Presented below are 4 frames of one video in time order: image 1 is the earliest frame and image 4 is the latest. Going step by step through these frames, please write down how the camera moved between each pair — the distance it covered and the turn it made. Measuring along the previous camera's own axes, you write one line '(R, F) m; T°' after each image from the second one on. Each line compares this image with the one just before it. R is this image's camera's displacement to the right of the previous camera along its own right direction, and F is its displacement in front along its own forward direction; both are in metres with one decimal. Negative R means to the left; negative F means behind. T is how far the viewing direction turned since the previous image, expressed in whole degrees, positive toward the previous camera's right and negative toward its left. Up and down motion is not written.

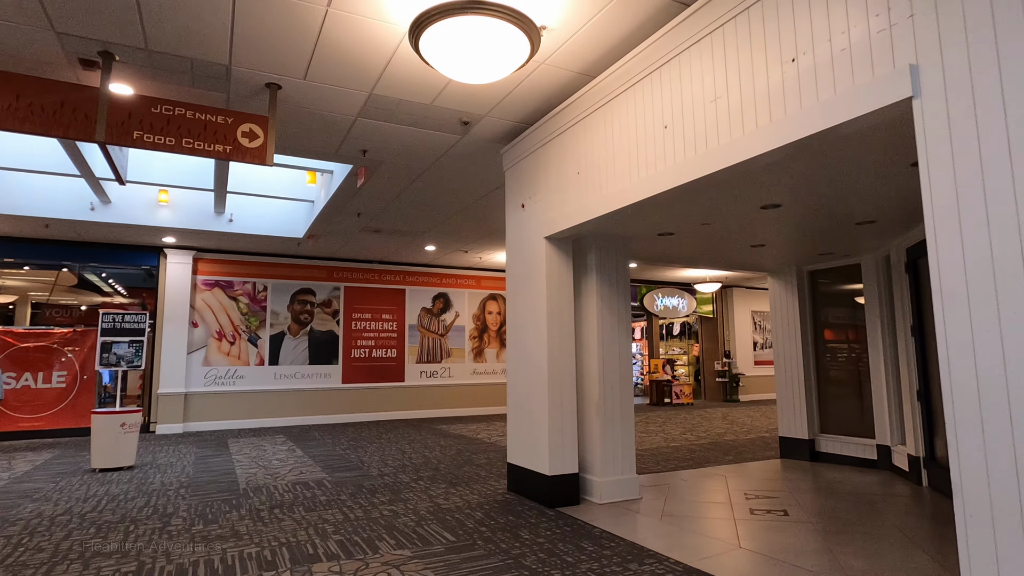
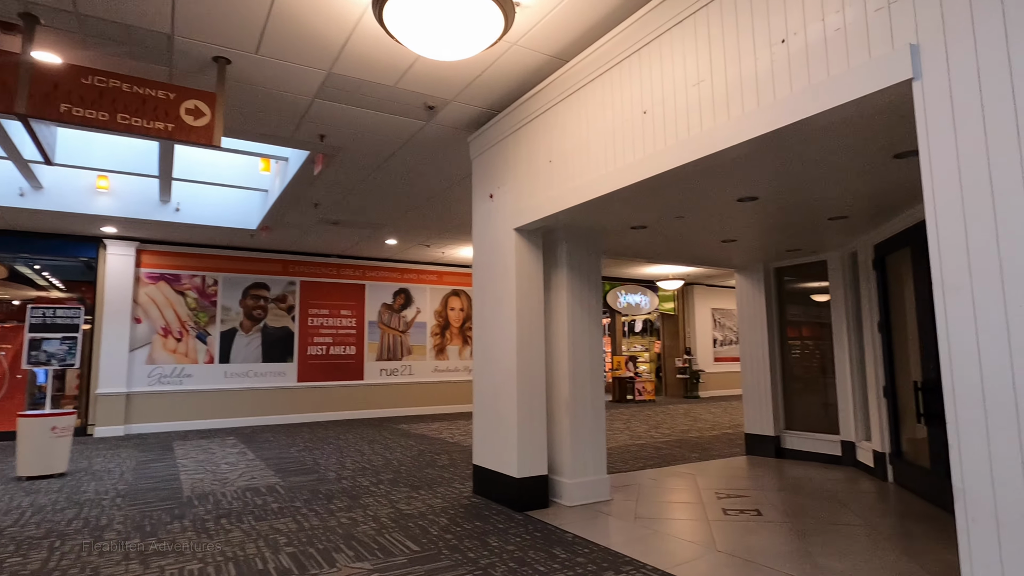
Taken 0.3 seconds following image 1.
(-0.1, +0.2) m; +4°
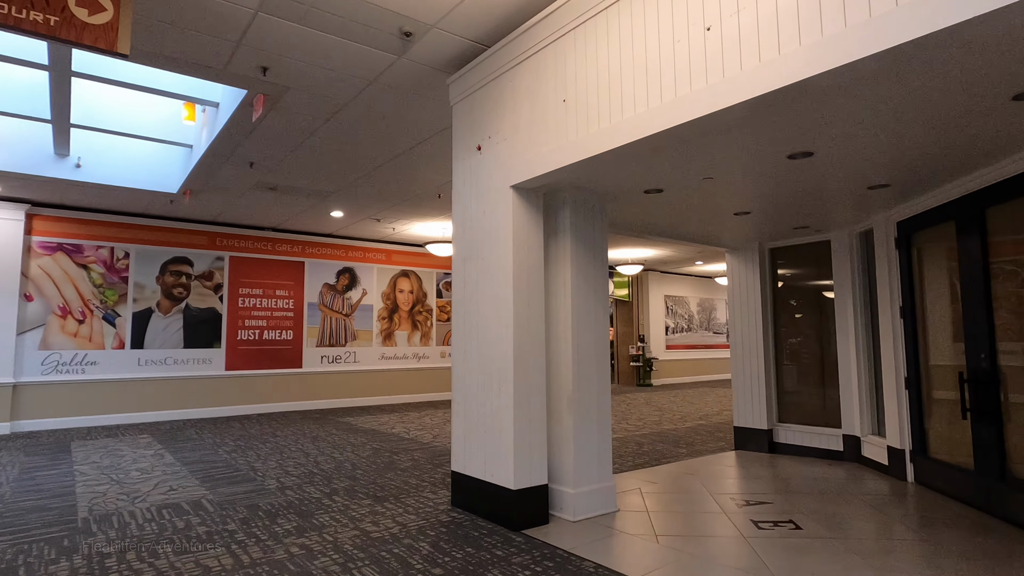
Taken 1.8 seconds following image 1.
(-0.4, +0.8) m; +6°
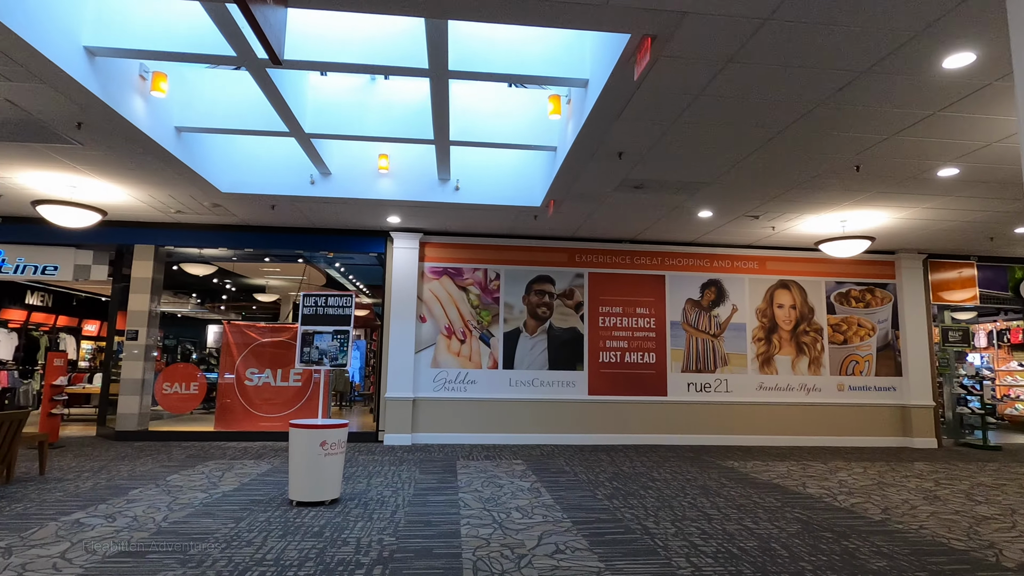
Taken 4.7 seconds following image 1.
(-1.0, +1.3) m; -32°
